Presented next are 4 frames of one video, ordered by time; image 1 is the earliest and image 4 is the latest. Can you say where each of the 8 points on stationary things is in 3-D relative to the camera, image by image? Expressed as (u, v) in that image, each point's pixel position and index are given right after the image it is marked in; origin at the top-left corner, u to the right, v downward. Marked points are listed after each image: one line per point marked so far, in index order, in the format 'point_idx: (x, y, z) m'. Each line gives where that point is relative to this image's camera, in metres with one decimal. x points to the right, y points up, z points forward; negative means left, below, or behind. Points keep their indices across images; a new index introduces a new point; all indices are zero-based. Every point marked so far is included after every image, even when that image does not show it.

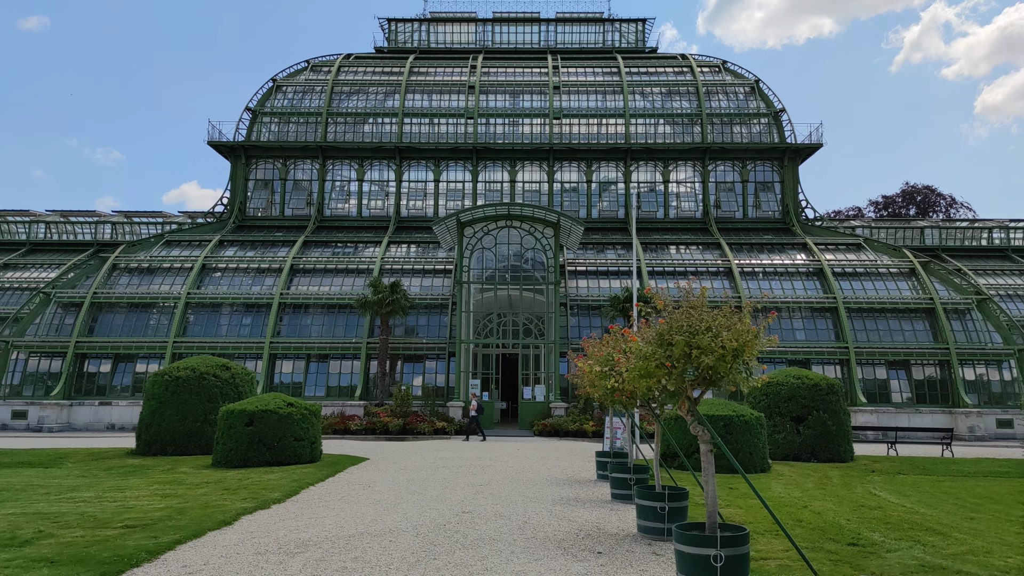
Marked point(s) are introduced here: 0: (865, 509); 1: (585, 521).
0: (+6.1, -3.8, +12.1) m
1: (+1.1, -3.4, +10.4) m
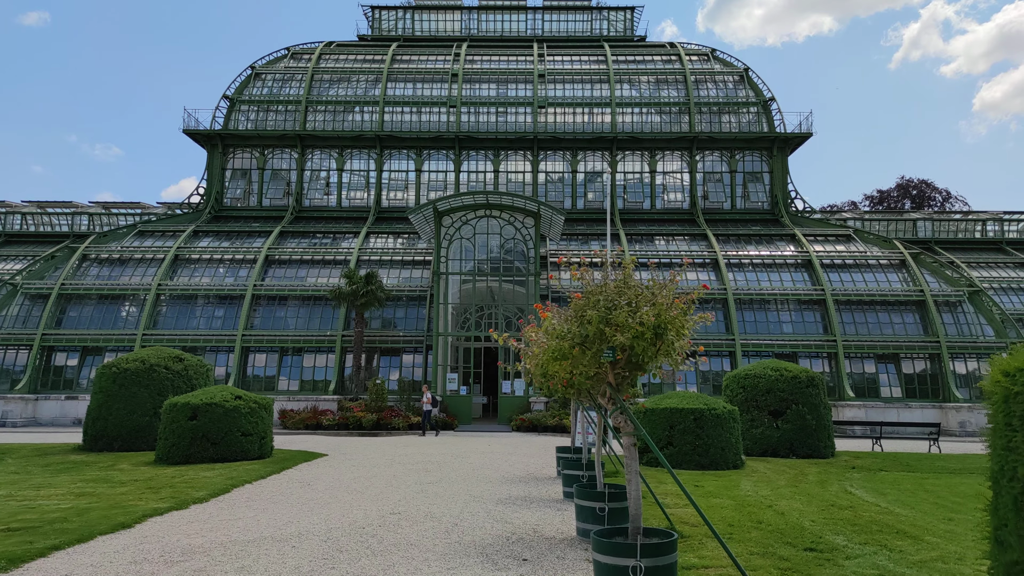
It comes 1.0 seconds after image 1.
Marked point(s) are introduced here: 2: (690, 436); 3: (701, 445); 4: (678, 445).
0: (+5.2, -3.5, +11.2) m
1: (+0.1, -3.2, +9.4) m
2: (+4.2, -3.5, +16.5) m
3: (+4.4, -3.7, +16.4) m
4: (+3.9, -3.7, +16.5) m
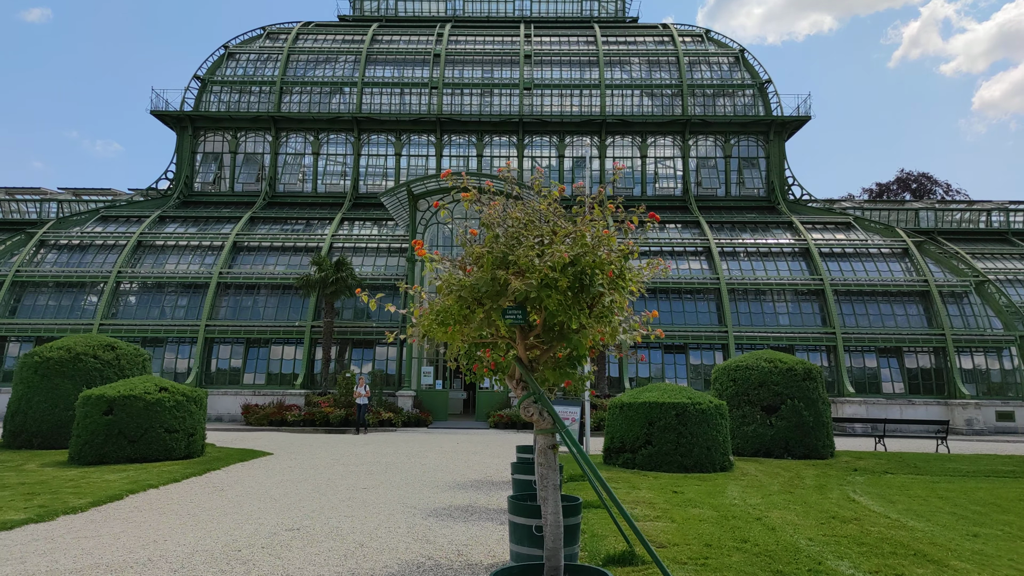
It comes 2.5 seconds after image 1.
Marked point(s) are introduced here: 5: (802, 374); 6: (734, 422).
0: (+4.3, -3.1, +9.3) m
1: (-0.7, -2.7, +7.6) m
2: (+3.3, -3.0, +14.6) m
3: (+3.6, -3.3, +14.5) m
4: (+3.1, -3.3, +14.7) m
5: (+7.2, -2.1, +17.3) m
6: (+5.6, -3.4, +17.8) m
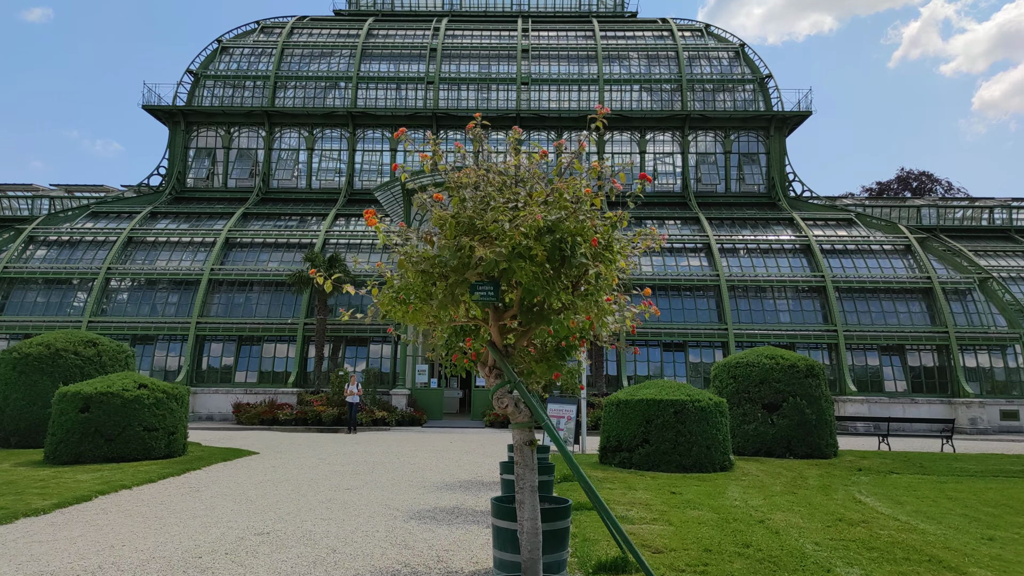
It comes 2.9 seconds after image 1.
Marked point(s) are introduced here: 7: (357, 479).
0: (+4.2, -3.0, +8.8) m
1: (-0.9, -2.6, +7.1) m
2: (+3.2, -2.9, +14.1) m
3: (+3.4, -3.1, +14.0) m
4: (+2.9, -3.1, +14.1) m
5: (+7.0, -2.0, +16.8) m
6: (+5.5, -3.3, +17.3) m
7: (-2.7, -3.3, +12.1) m
